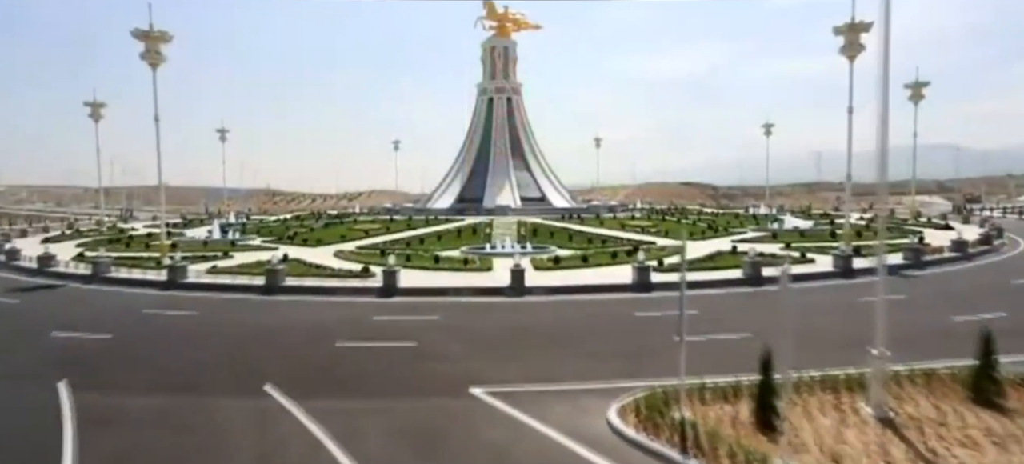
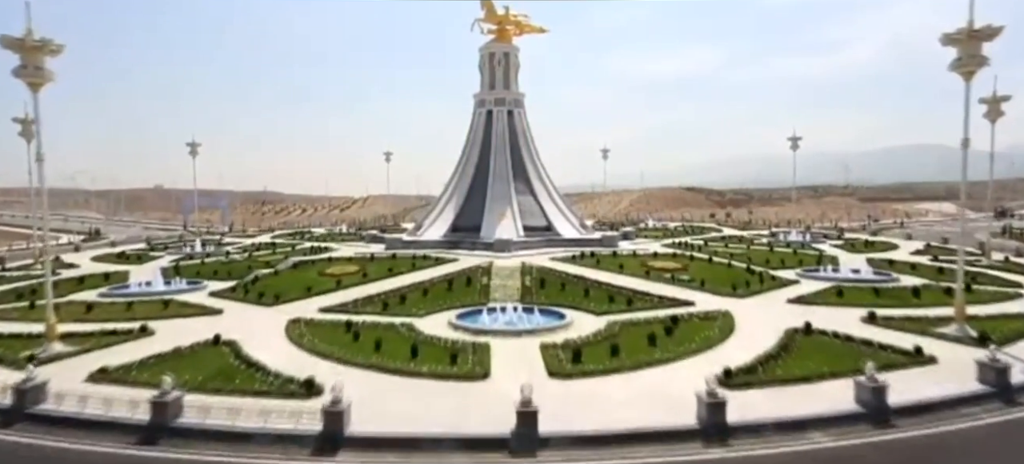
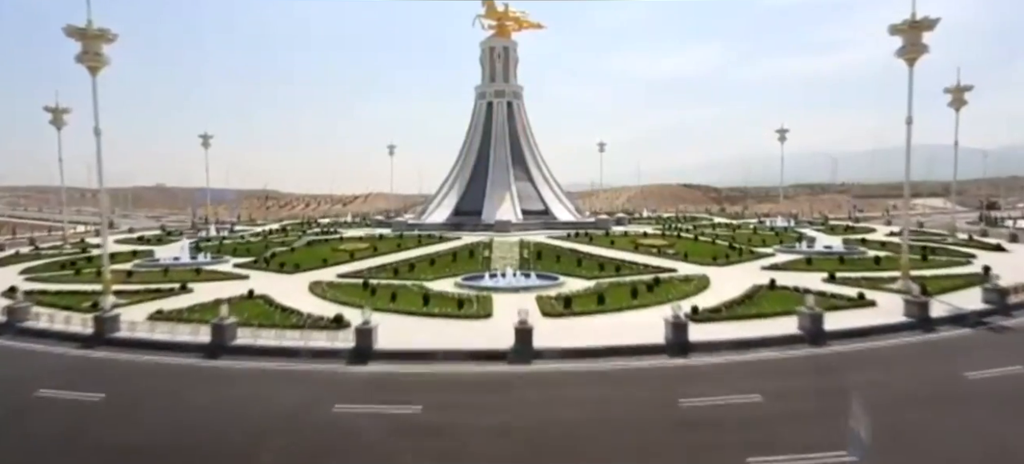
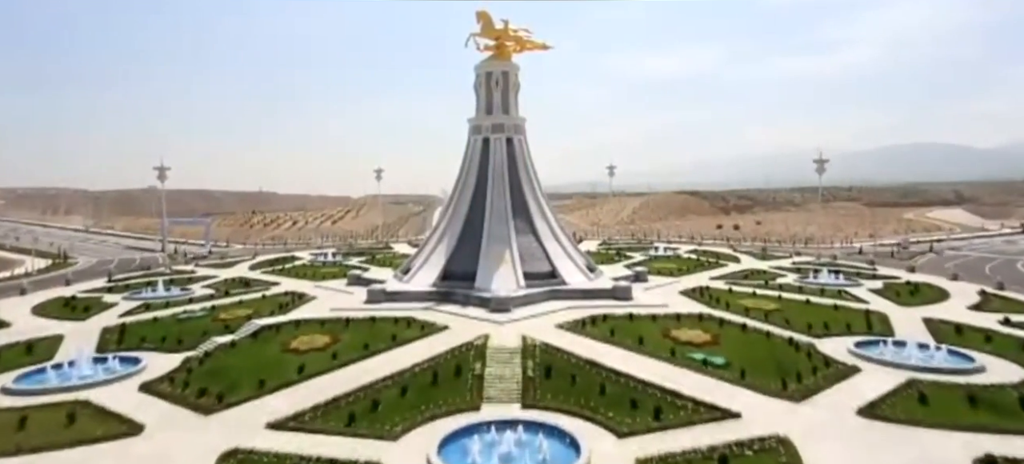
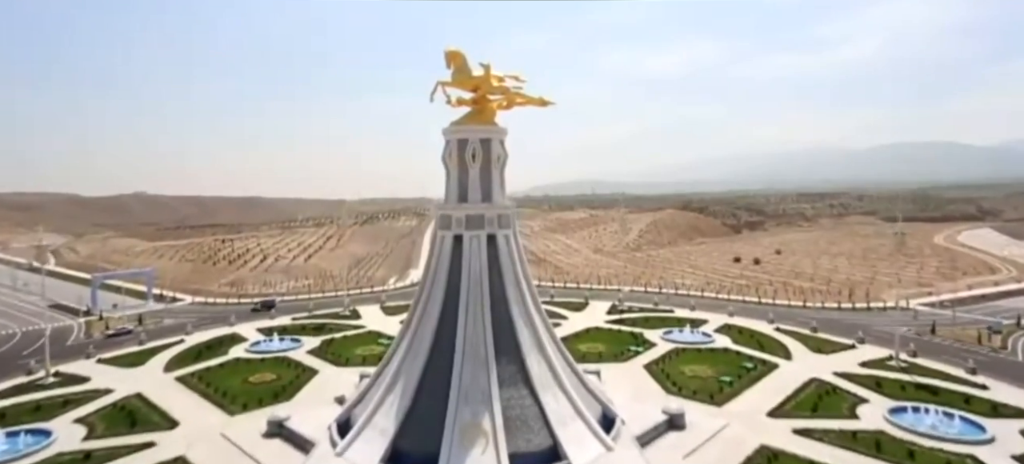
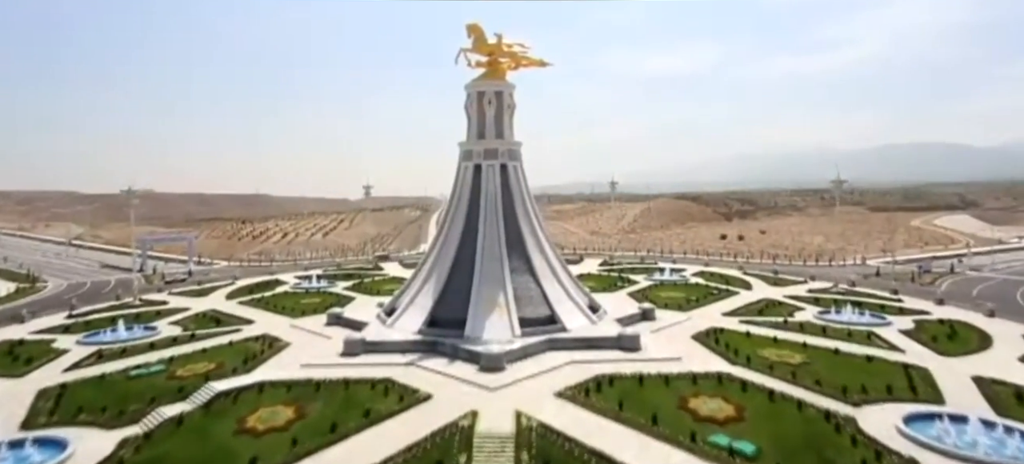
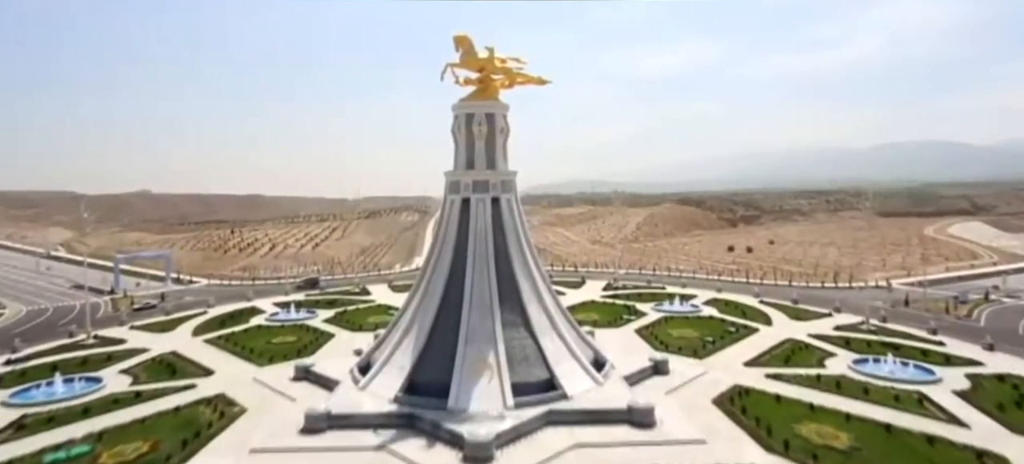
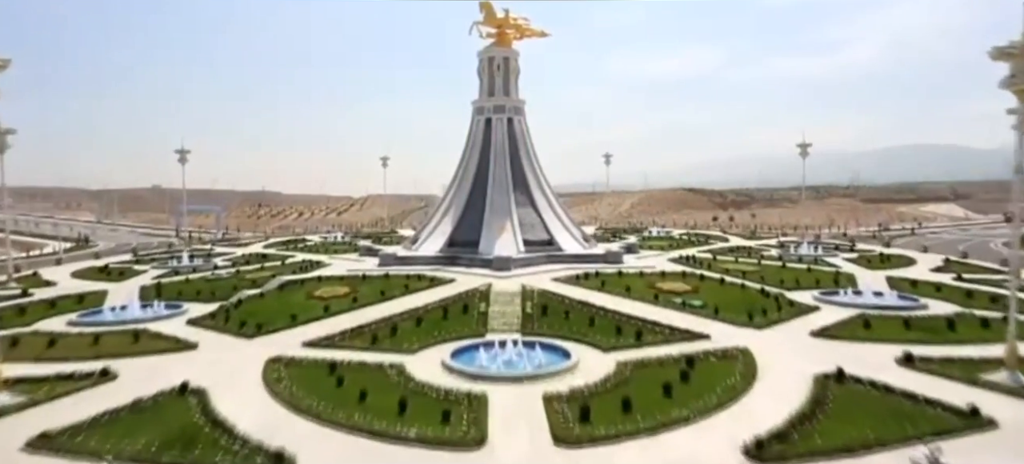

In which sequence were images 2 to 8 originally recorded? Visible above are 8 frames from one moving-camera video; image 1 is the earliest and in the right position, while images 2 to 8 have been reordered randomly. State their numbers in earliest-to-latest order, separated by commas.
3, 2, 8, 4, 6, 7, 5
